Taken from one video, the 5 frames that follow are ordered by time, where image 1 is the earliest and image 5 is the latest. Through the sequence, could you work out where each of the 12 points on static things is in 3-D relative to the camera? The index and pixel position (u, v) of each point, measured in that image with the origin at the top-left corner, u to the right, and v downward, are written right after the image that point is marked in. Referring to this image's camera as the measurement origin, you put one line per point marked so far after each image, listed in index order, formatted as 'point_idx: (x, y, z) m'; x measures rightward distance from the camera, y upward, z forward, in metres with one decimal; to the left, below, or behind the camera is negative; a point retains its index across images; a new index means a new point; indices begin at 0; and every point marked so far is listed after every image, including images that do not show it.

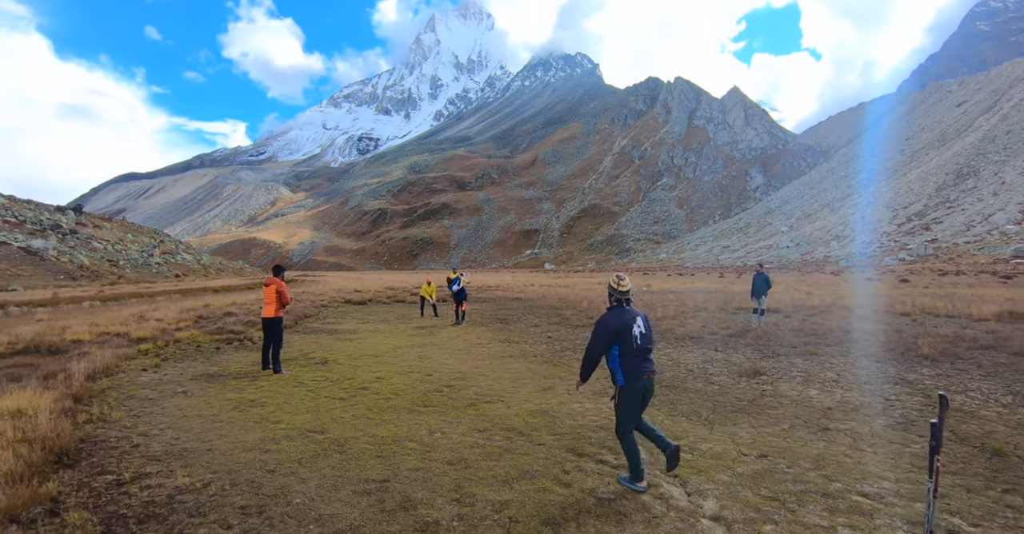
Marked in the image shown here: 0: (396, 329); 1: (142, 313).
0: (-3.7, -2.0, +16.6) m
1: (-14.0, -1.8, +19.6) m
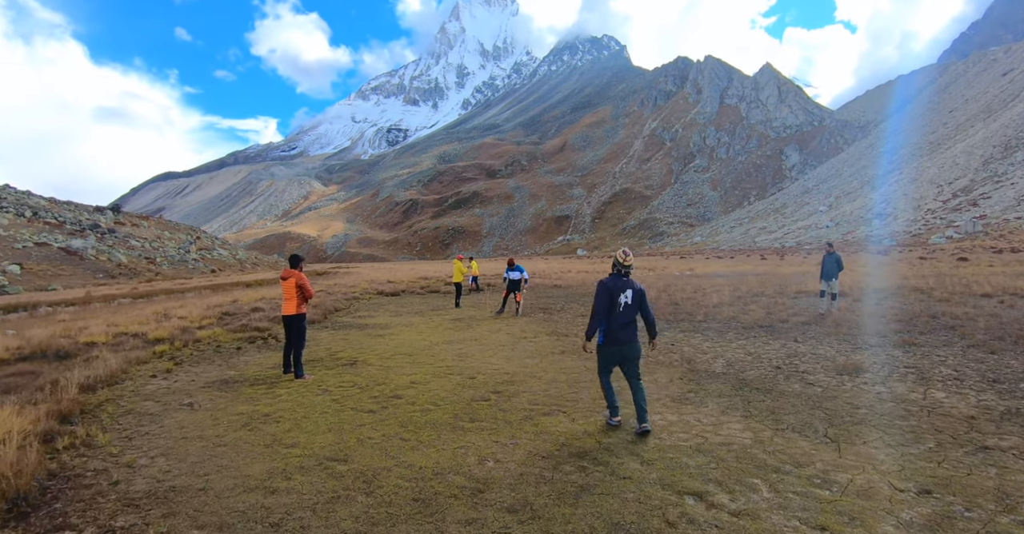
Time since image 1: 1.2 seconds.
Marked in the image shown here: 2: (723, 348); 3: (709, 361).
0: (-2.5, -1.7, +15.4) m
1: (-12.6, -1.6, +19.0) m
2: (+4.3, -1.6, +10.1) m
3: (+3.5, -1.6, +9.0) m
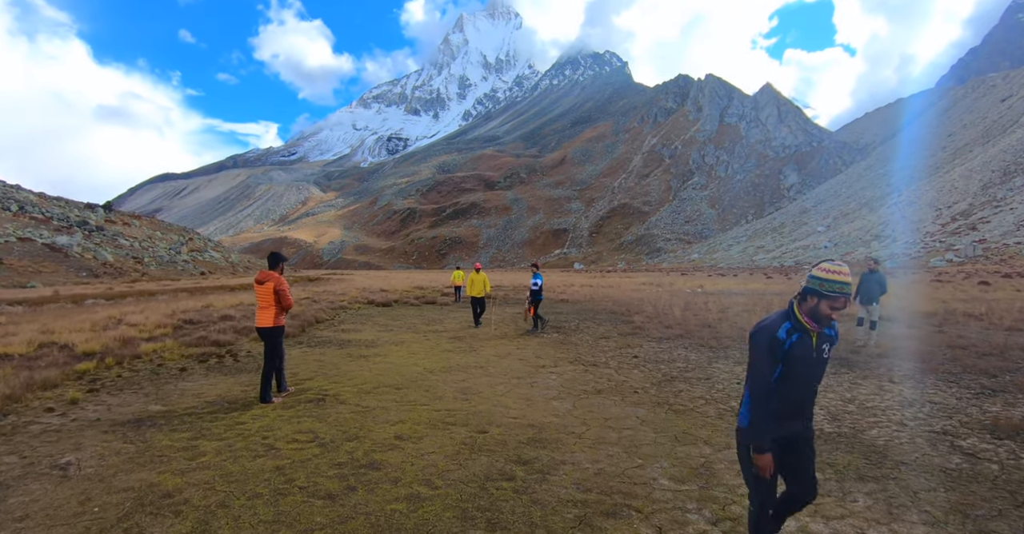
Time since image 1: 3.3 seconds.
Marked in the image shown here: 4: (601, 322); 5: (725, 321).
0: (-2.2, -1.9, +13.0) m
1: (-12.4, -1.6, +16.6) m
2: (+4.6, -1.9, +7.8) m
3: (+3.8, -1.9, +6.7) m
4: (+2.8, -1.8, +16.9) m
5: (+6.6, -1.7, +16.1) m
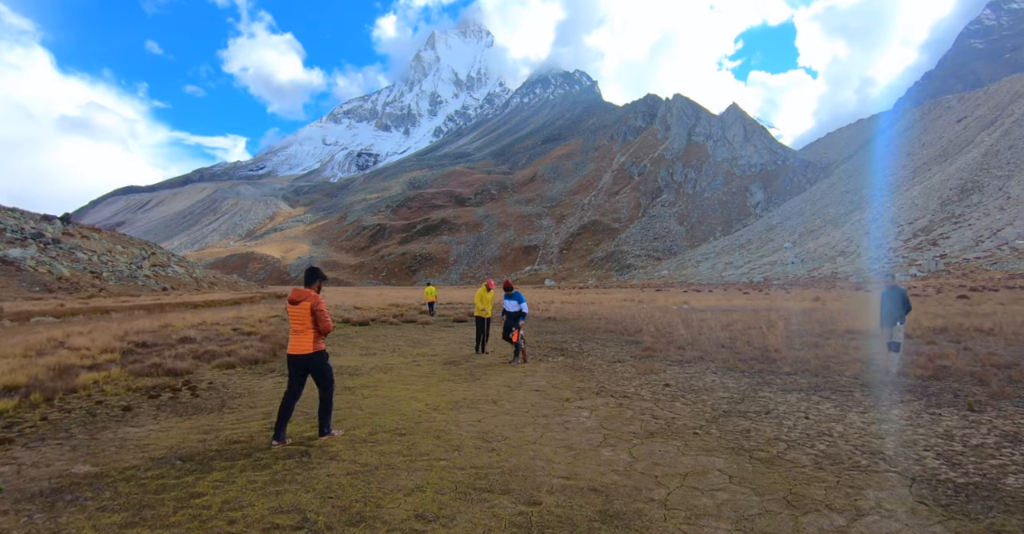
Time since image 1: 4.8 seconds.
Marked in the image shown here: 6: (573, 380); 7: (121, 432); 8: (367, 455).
0: (-2.1, -2.2, +11.4) m
1: (-12.4, -2.0, +14.5) m
2: (+4.9, -2.0, +6.6) m
3: (+4.2, -2.0, +5.4) m
4: (+2.7, -2.2, +15.6) m
5: (+6.5, -2.1, +15.0) m
6: (+1.2, -2.1, +9.7) m
7: (-4.9, -2.0, +6.5) m
8: (-1.5, -1.9, +5.3) m
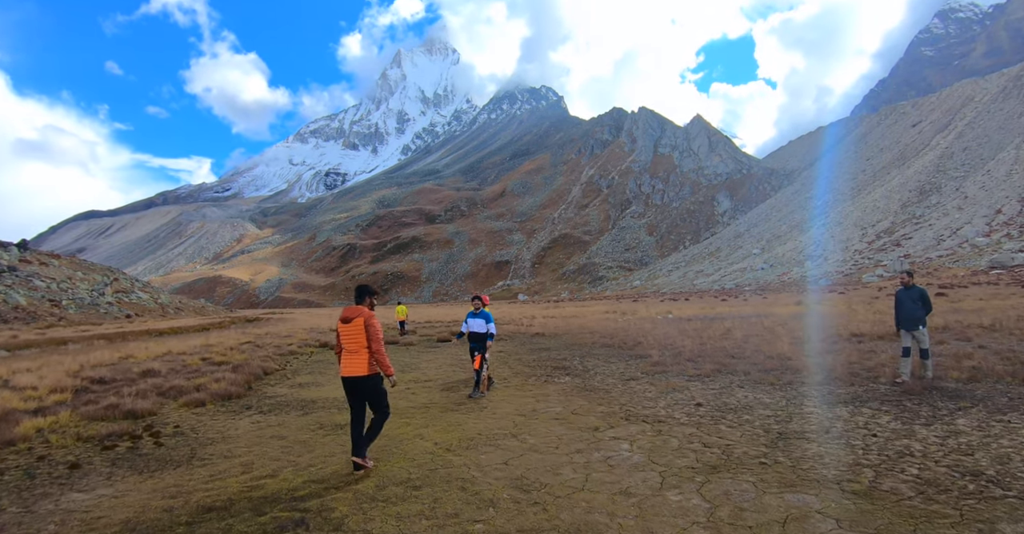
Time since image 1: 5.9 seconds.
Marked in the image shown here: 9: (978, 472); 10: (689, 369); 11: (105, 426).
0: (-2.0, -2.5, +10.3) m
1: (-12.4, -2.8, +12.8) m
2: (+5.3, -2.0, +5.8) m
3: (+4.6, -1.9, +4.6) m
4: (+2.6, -2.5, +14.7) m
5: (+6.5, -2.2, +14.2) m
6: (+1.4, -2.2, +8.7) m
7: (-4.6, -2.3, +5.3) m
8: (-1.1, -2.0, +4.2) m
9: (+4.4, -1.9, +4.9) m
10: (+4.0, -2.3, +11.7) m
11: (-6.4, -2.5, +8.2) m
